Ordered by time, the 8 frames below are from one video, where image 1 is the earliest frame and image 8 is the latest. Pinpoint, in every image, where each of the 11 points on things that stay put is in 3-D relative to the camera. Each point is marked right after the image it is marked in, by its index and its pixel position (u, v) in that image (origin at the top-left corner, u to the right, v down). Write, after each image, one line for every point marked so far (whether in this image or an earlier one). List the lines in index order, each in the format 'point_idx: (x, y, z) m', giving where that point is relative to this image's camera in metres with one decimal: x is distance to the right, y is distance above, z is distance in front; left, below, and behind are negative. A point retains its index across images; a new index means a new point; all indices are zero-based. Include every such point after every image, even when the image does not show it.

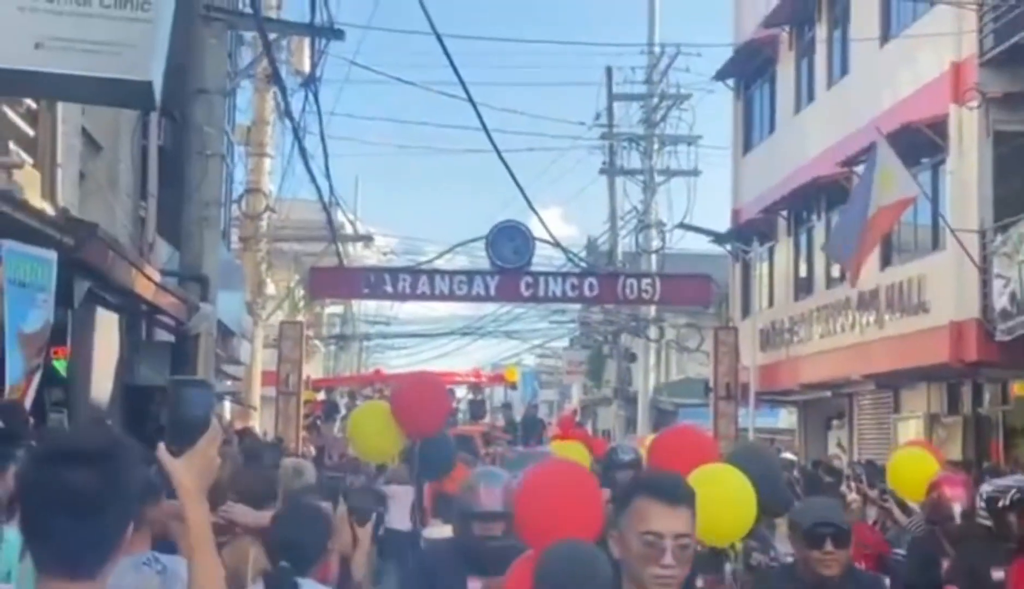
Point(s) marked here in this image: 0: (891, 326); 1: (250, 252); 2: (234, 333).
0: (+5.3, -0.4, +18.3) m
1: (-3.8, +0.6, +19.0) m
2: (-3.8, -0.5, +17.9) m
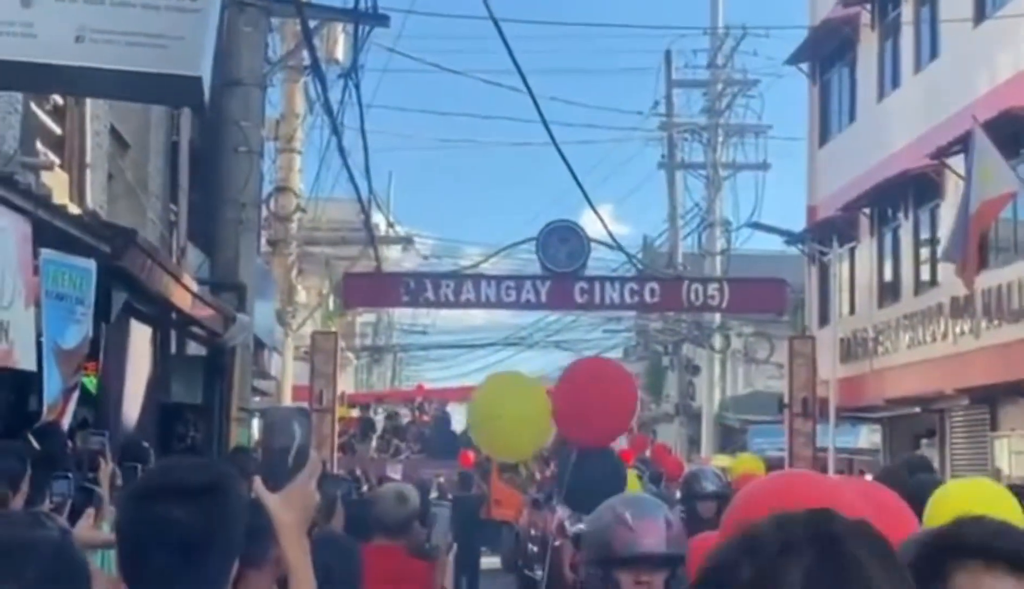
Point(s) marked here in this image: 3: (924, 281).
0: (+6.0, -0.5, +16.5) m
1: (-3.0, +0.5, +17.2) m
2: (-3.0, -0.7, +16.1) m
3: (+5.8, +0.2, +18.6) m
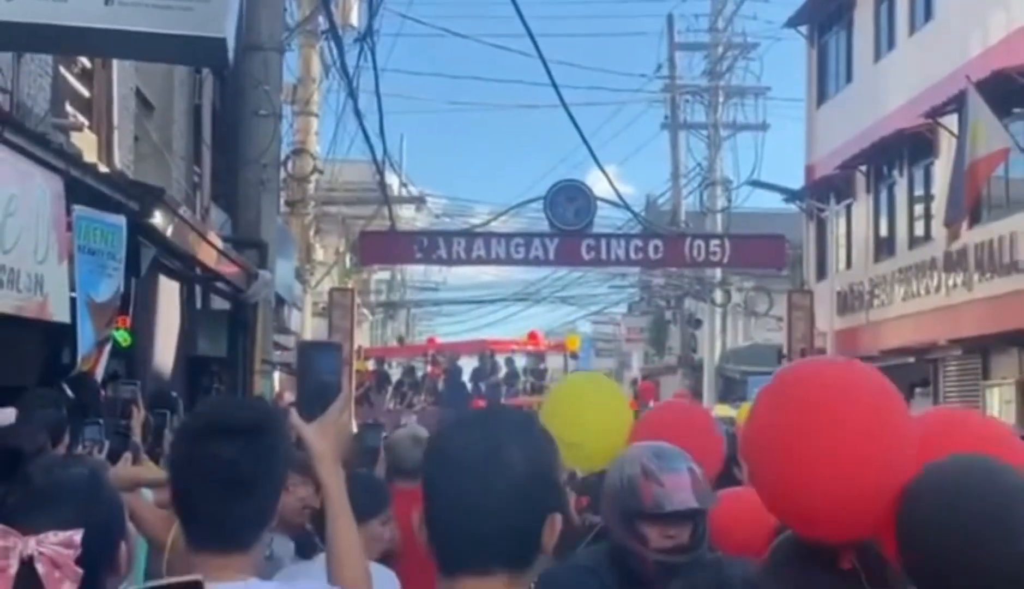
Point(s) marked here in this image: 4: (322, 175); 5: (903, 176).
0: (+6.1, +0.1, +17.2) m
1: (-2.9, +1.1, +17.8) m
2: (-2.9, -0.1, +16.8) m
3: (+6.0, +0.9, +19.3) m
4: (-2.7, +1.7, +18.4) m
5: (+5.9, +1.8, +19.7) m
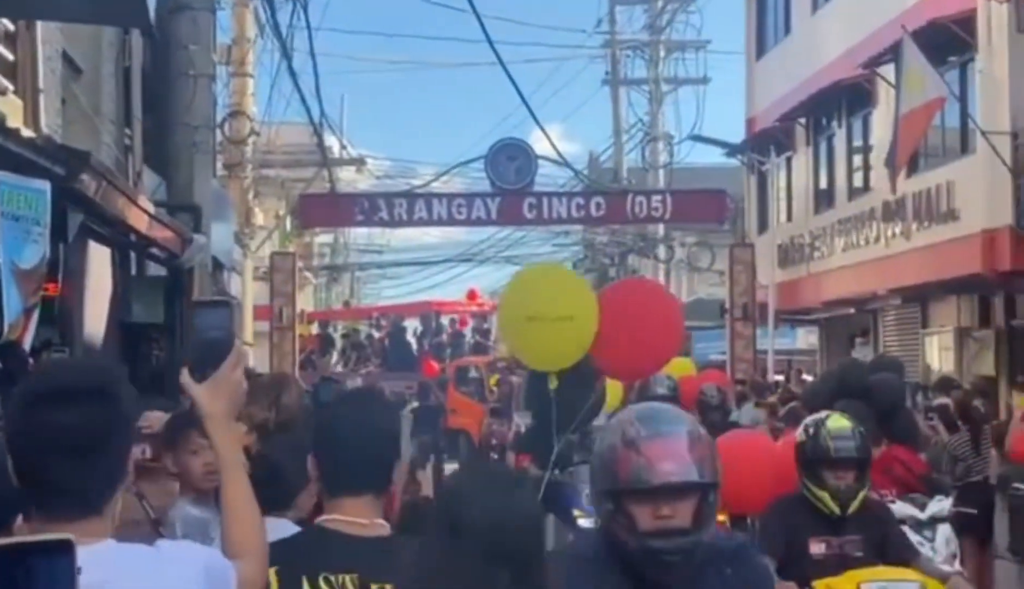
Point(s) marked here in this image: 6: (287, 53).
0: (+5.4, +0.8, +17.3) m
1: (-3.7, +1.5, +17.7) m
2: (-3.6, +0.3, +16.7) m
3: (+5.1, +1.6, +19.4) m
4: (-3.5, +2.2, +18.2) m
5: (+5.0, +2.5, +19.8) m
6: (-2.7, +2.9, +15.7) m
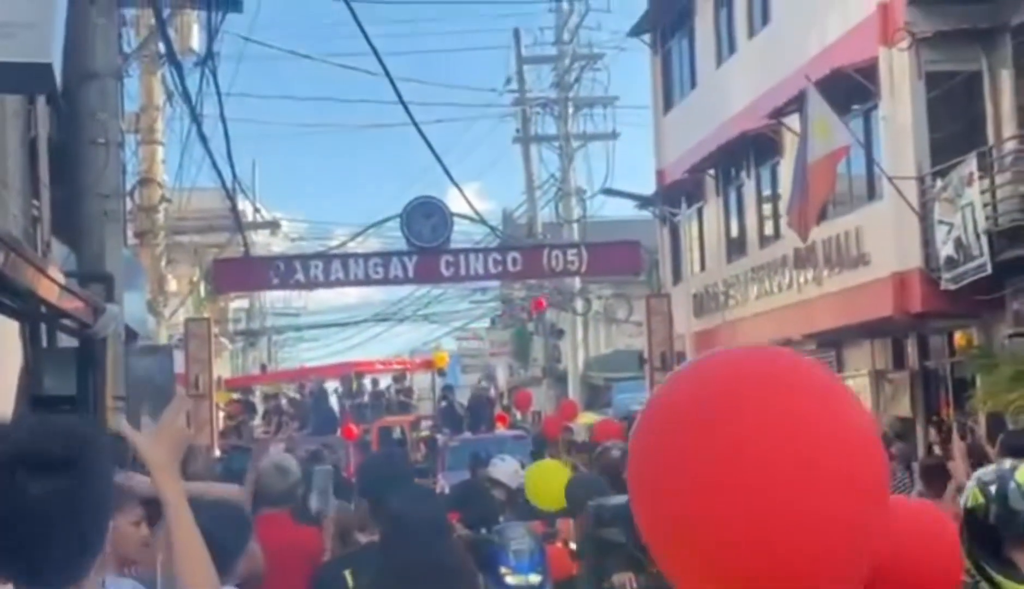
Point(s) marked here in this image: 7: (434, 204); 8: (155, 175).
0: (+4.3, +0.2, +17.7) m
1: (-4.8, +0.6, +17.4) m
2: (-4.6, -0.5, +16.4) m
3: (+3.8, +0.9, +19.8) m
4: (-4.7, +1.2, +18.0) m
5: (+3.7, +1.8, +20.2) m
6: (-3.7, +2.1, +15.6) m
7: (-1.2, +1.3, +19.4) m
8: (-4.8, +1.6, +17.6) m
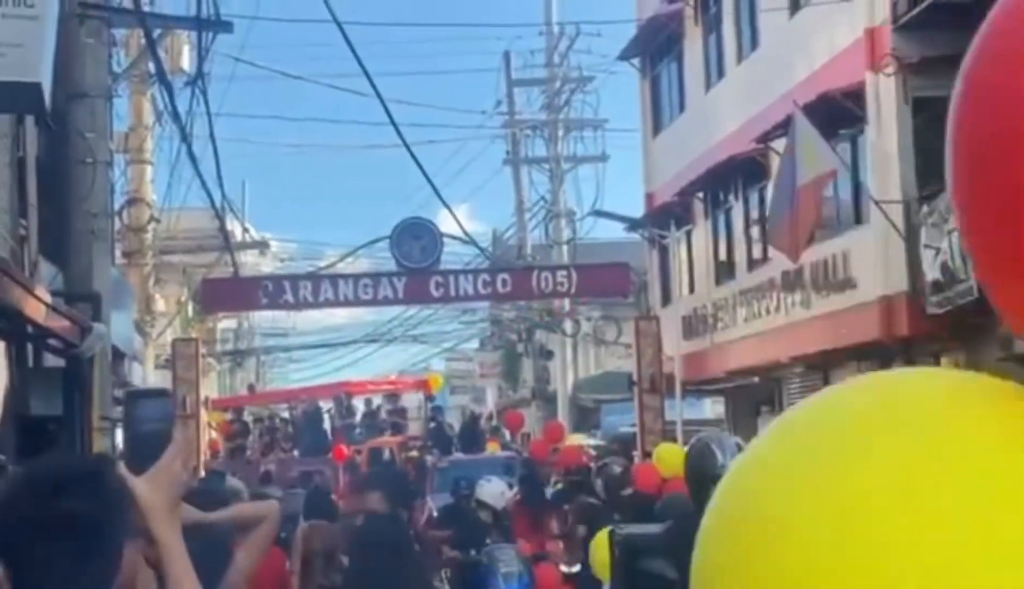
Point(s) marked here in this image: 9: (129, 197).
0: (+4.1, -0.2, +17.7) m
1: (-5.0, +0.4, +17.4) m
2: (-4.8, -0.8, +16.4) m
3: (+3.7, +0.6, +19.8) m
4: (-4.8, +1.0, +18.0) m
5: (+3.5, +1.5, +20.2) m
6: (-3.8, +1.8, +15.6) m
7: (-1.3, +1.0, +19.4) m
8: (-4.9, +1.3, +17.6) m
9: (-5.1, +1.3, +17.5) m
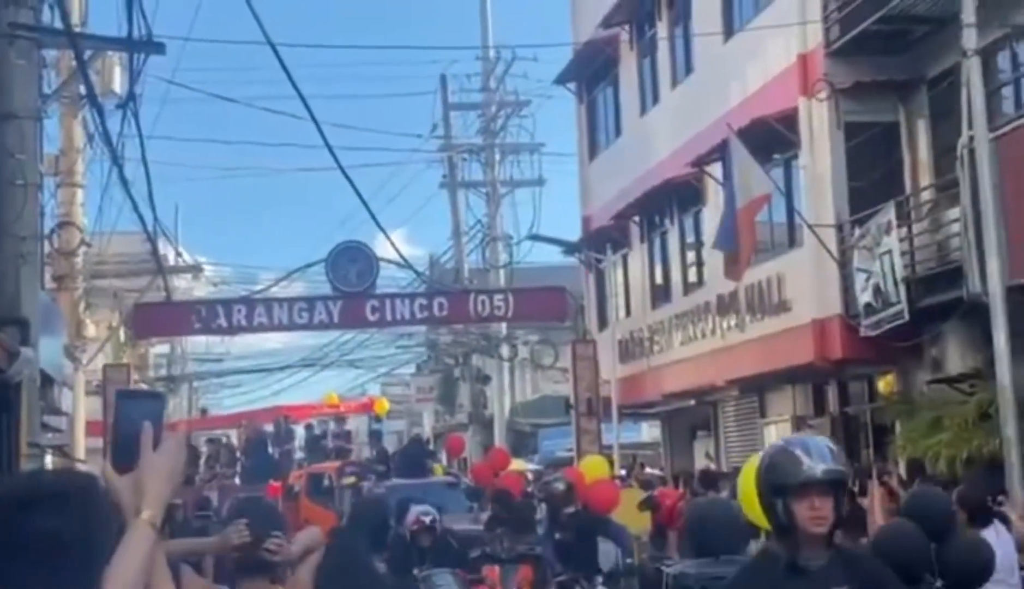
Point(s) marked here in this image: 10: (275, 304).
0: (+3.3, -0.5, +17.9) m
1: (-5.8, 0.0, +17.1) m
2: (-5.6, -1.1, +16.1) m
3: (+2.7, +0.2, +19.9) m
4: (-5.7, +0.6, +17.8) m
5: (+2.5, +1.1, +20.4) m
6: (-4.6, +1.6, +15.4) m
7: (-2.2, +0.7, +19.3) m
8: (-5.8, +1.0, +17.3) m
9: (-5.9, +1.0, +17.2) m
10: (-3.4, -0.1, +18.7) m
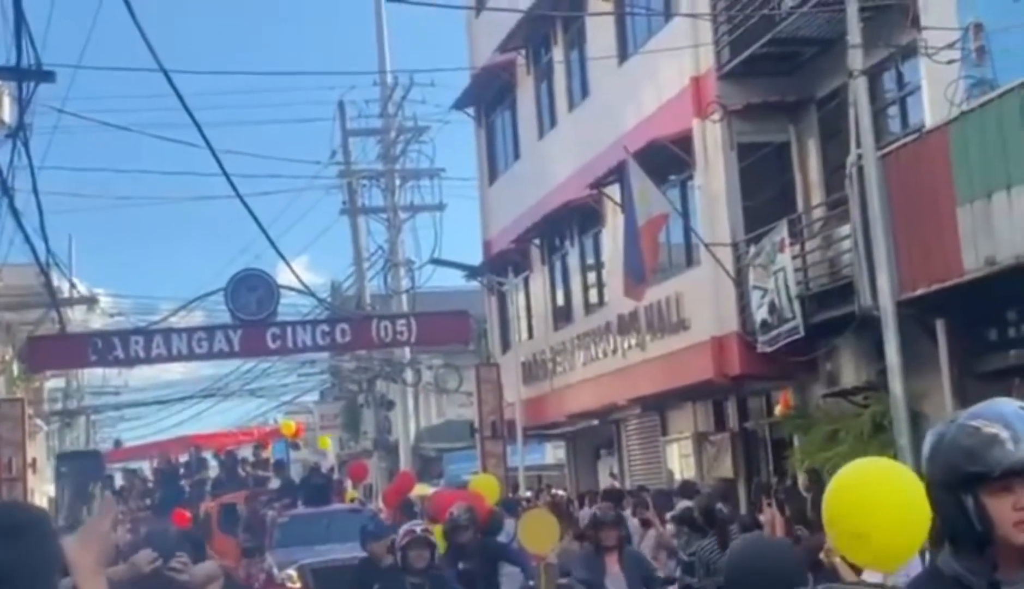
0: (+1.9, -0.7, +18.1) m
1: (-7.1, -0.4, +16.7) m
2: (-6.7, -1.5, +15.6) m
3: (+1.2, -0.1, +20.1) m
4: (-7.0, +0.2, +17.3) m
5: (+1.0, +0.8, +20.6) m
6: (-5.8, +1.2, +15.1) m
7: (-3.7, +0.3, +19.2) m
8: (-7.0, +0.6, +16.9) m
9: (-7.2, +0.5, +16.8) m
10: (-4.8, -0.6, +18.5) m
